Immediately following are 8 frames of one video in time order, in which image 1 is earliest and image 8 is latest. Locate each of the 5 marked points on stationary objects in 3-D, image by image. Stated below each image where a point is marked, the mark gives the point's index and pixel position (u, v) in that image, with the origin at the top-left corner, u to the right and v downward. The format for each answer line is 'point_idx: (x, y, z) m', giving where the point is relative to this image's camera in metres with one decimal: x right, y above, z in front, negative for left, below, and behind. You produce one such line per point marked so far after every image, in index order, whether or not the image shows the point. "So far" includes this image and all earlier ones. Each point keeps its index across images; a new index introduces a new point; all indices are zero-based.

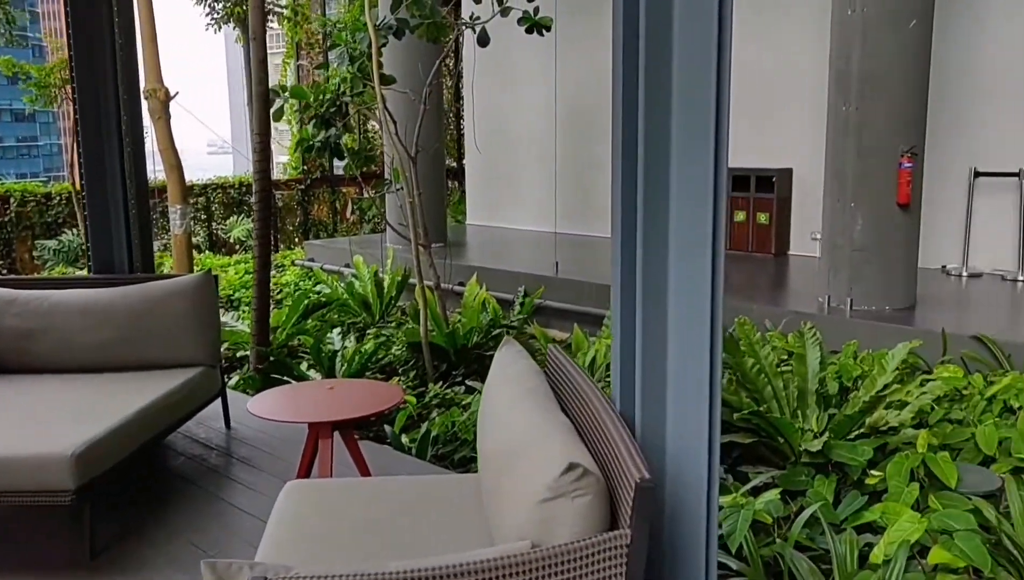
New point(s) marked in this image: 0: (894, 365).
0: (+1.8, -0.4, +4.3) m
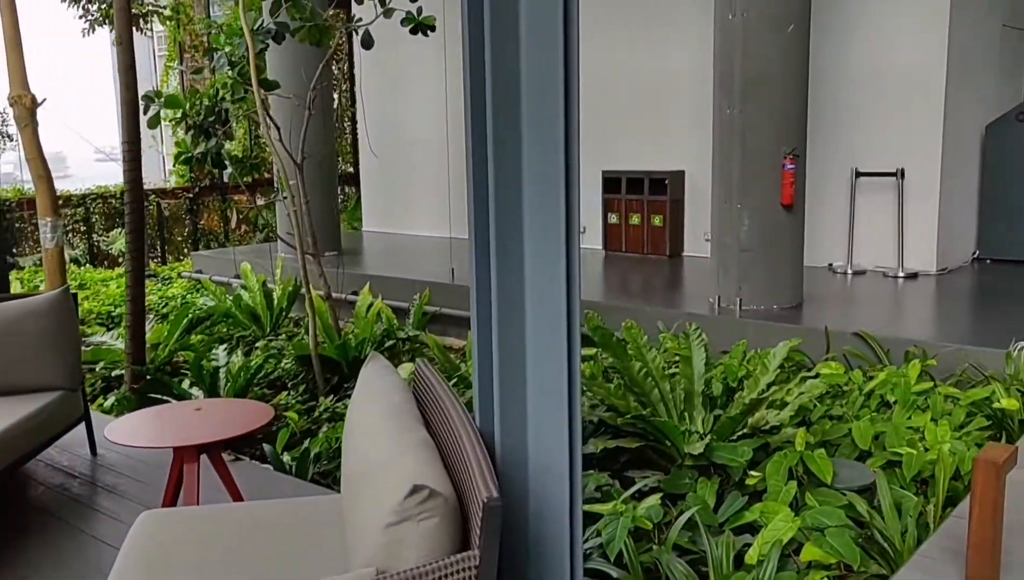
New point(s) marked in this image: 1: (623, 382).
0: (+1.3, -0.4, +4.4) m
1: (+0.5, -0.4, +4.2) m
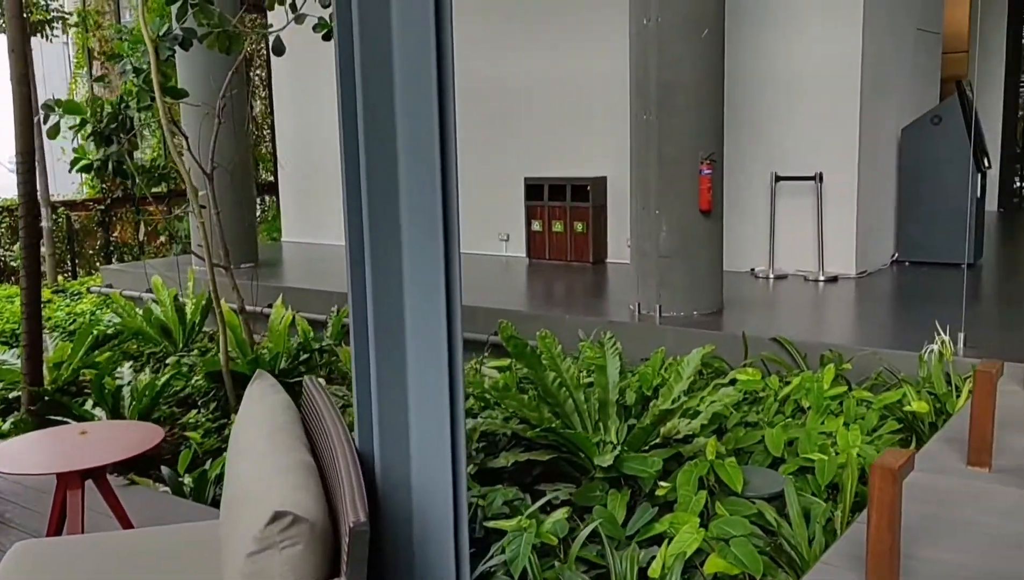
0: (+0.8, -0.4, +4.3) m
1: (+0.1, -0.5, +4.1) m
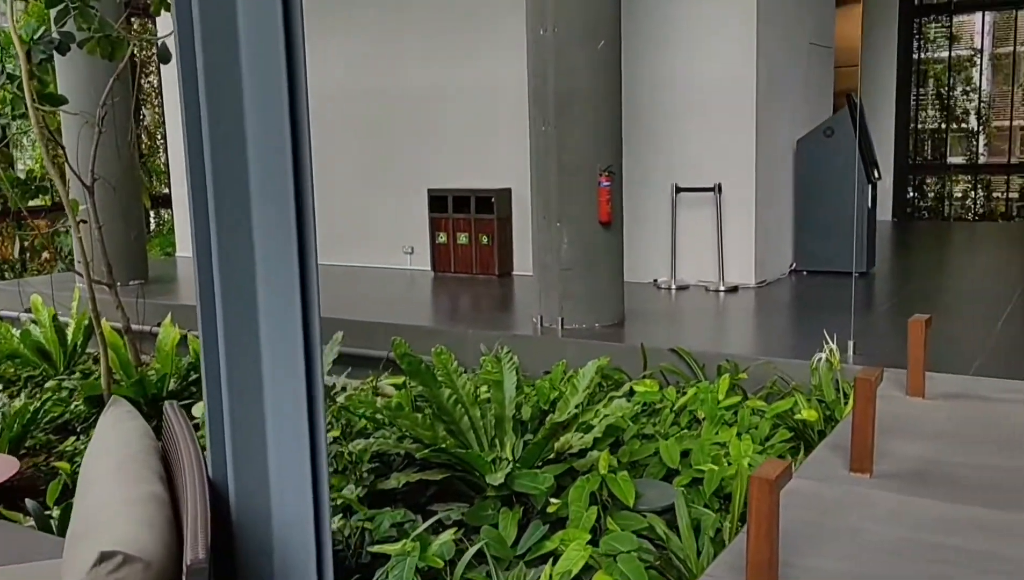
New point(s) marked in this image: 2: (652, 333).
0: (+0.4, -0.5, +4.3) m
1: (-0.4, -0.5, +4.0) m
2: (+0.9, -0.3, +5.9) m
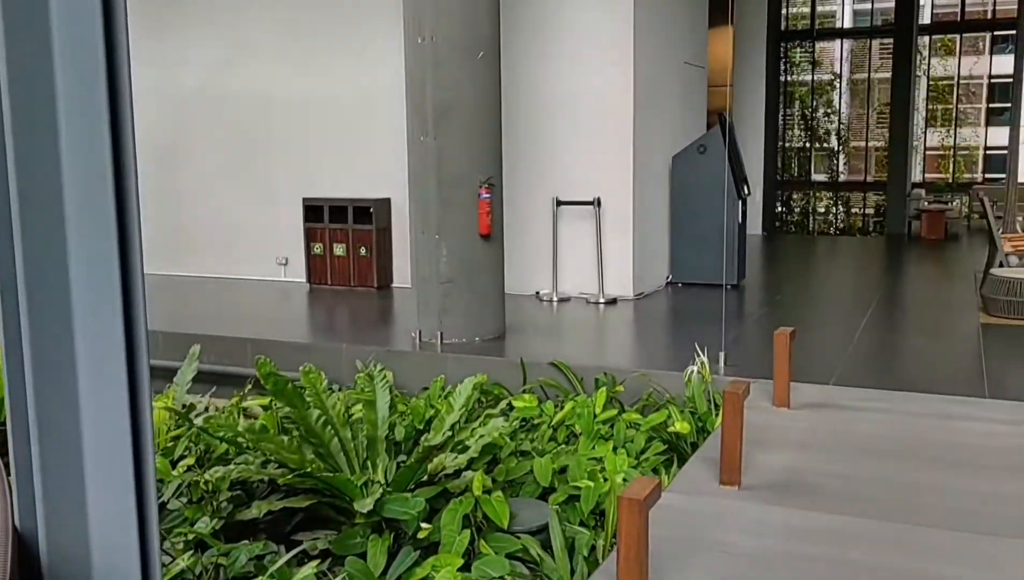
0: (-0.2, -0.5, +4.2) m
1: (-0.9, -0.6, +3.9) m
2: (+0.1, -0.4, +5.8) m
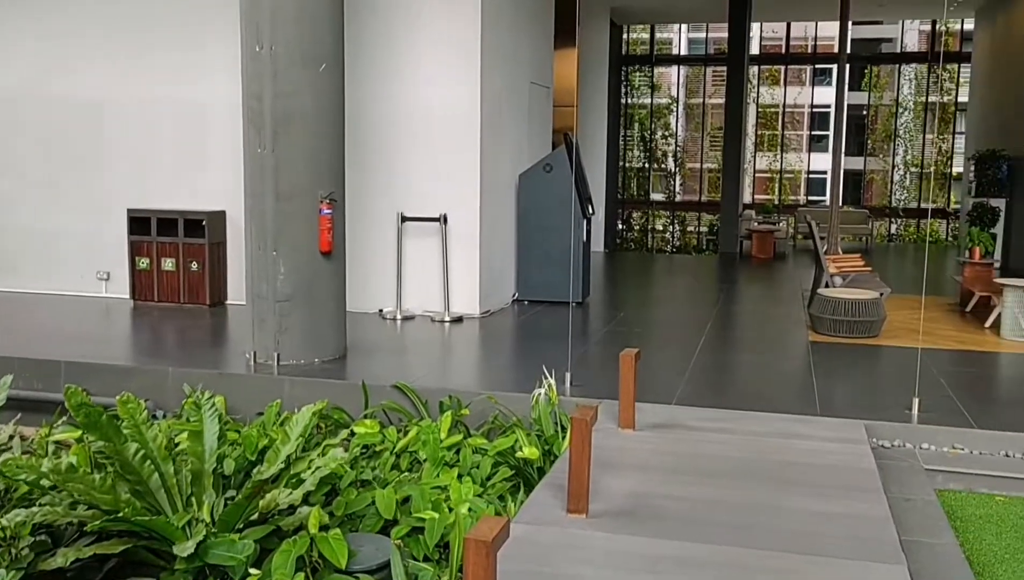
0: (-0.9, -0.6, +3.9) m
1: (-1.5, -0.7, +3.5) m
2: (-0.9, -0.5, +5.6) m
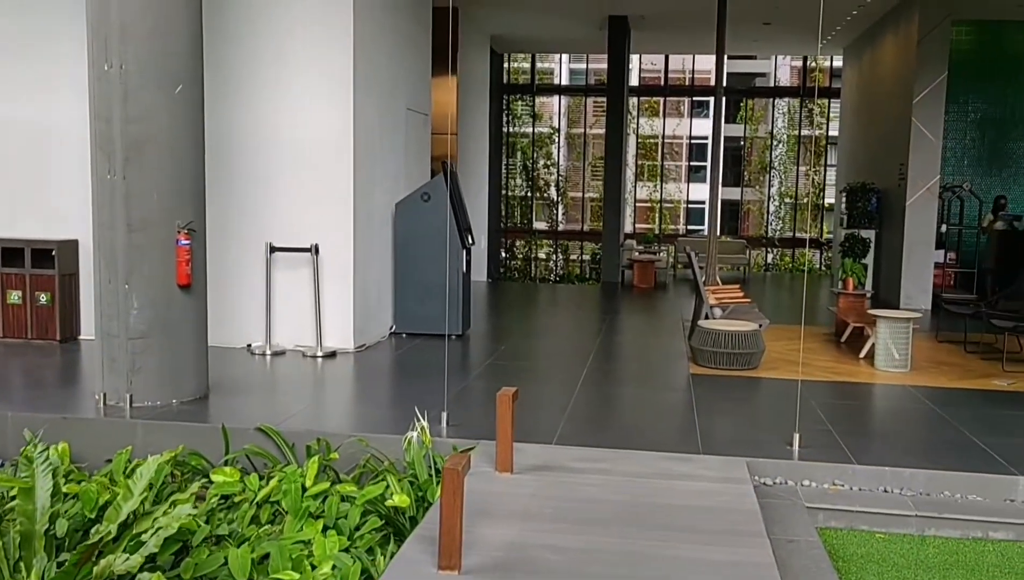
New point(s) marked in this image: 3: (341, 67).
0: (-1.5, -0.8, +3.5) m
1: (-2.0, -0.8, +3.0) m
2: (-1.6, -0.7, +5.2) m
3: (-1.2, +1.6, +6.3) m
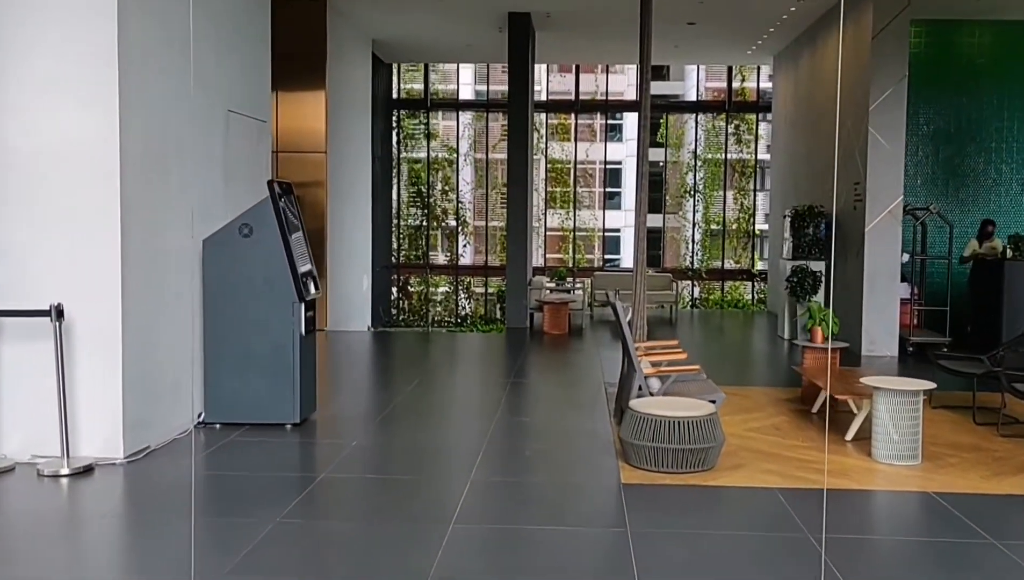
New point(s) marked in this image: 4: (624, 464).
0: (-1.9, -1.1, +1.4) m
1: (-2.4, -1.1, +0.8) m
2: (-2.2, -1.0, +3.0) m
3: (-1.9, +1.2, +4.2) m
4: (+0.5, -0.8, +4.5) m
